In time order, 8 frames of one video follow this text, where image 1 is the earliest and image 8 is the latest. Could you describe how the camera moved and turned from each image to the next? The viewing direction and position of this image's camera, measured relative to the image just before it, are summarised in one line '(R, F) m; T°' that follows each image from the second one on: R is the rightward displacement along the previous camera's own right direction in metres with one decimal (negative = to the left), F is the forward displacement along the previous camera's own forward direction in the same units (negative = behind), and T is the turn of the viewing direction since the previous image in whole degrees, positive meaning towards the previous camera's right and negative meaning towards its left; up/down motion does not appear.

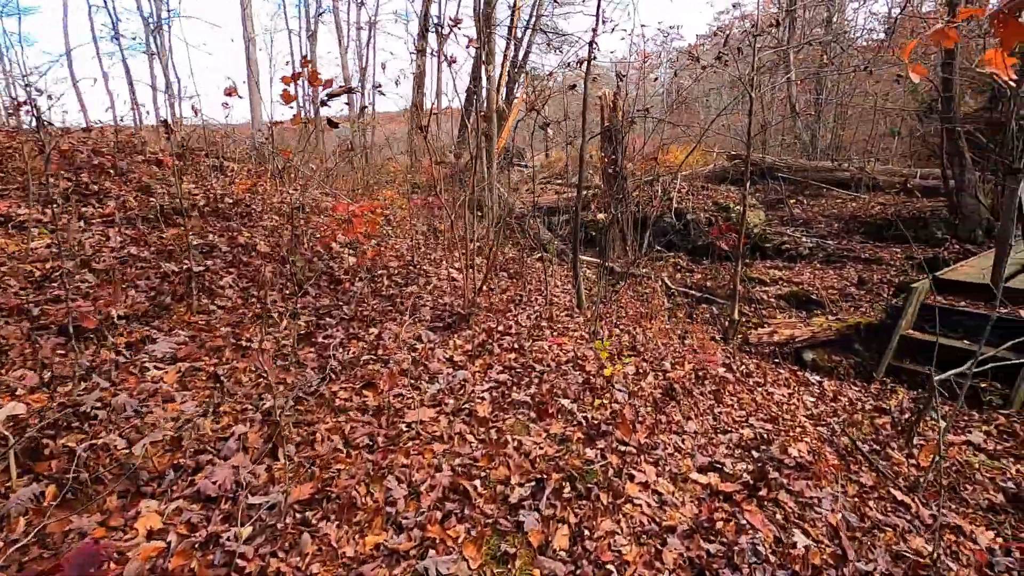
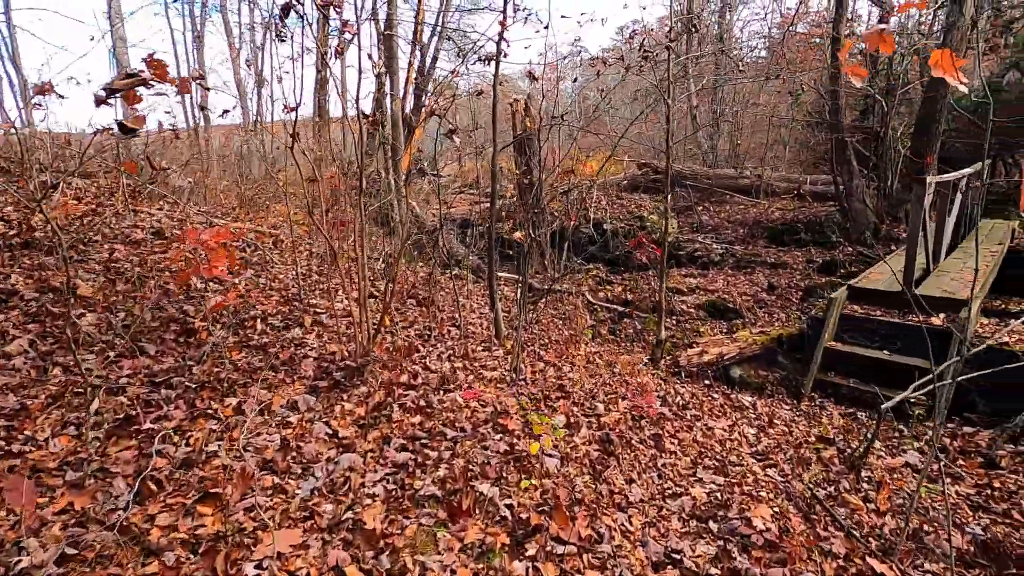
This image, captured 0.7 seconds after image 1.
(+0.1, +0.6) m; +9°
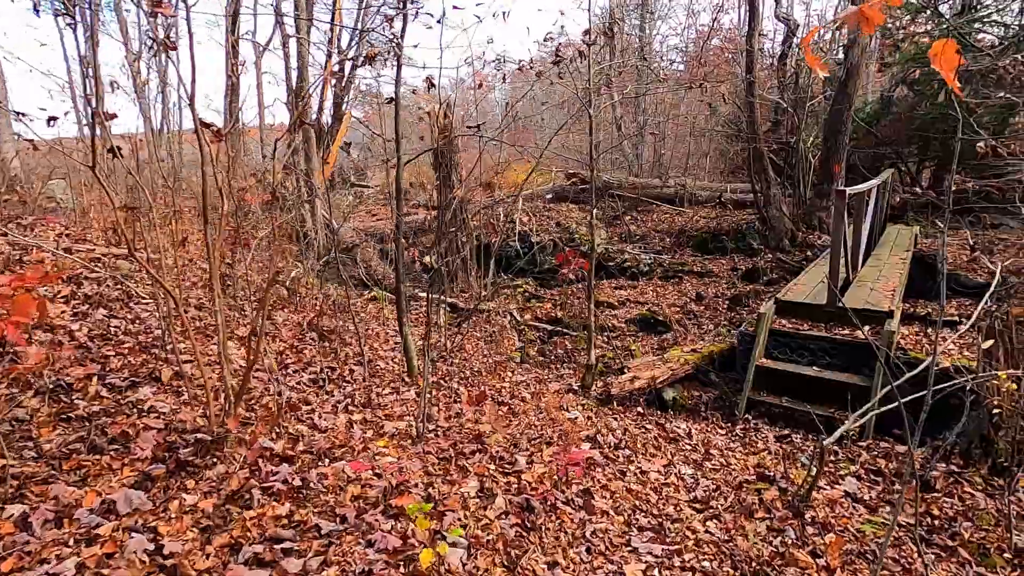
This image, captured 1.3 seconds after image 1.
(+0.2, +0.4) m; +7°
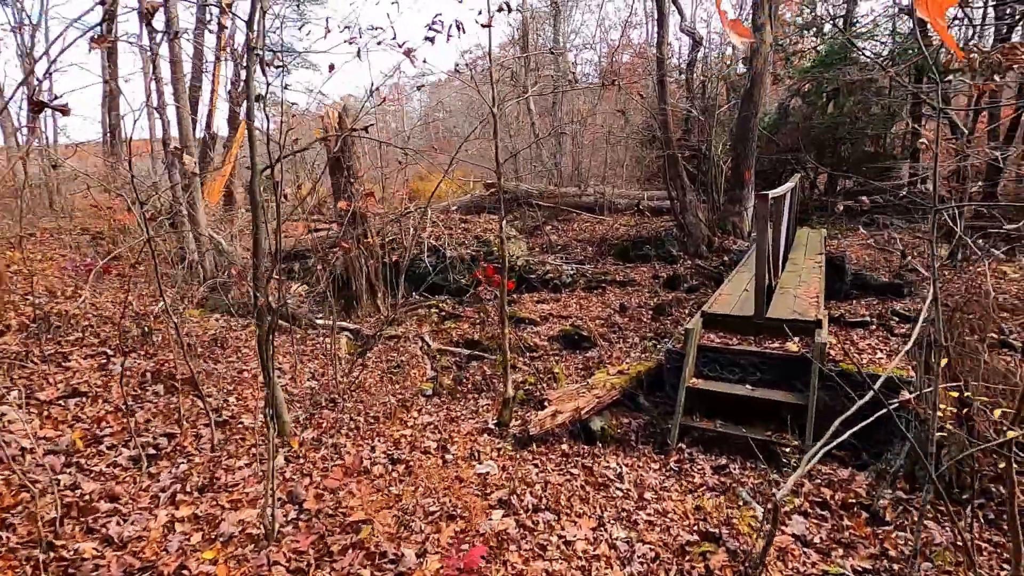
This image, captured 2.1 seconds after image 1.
(+0.2, +0.6) m; +8°
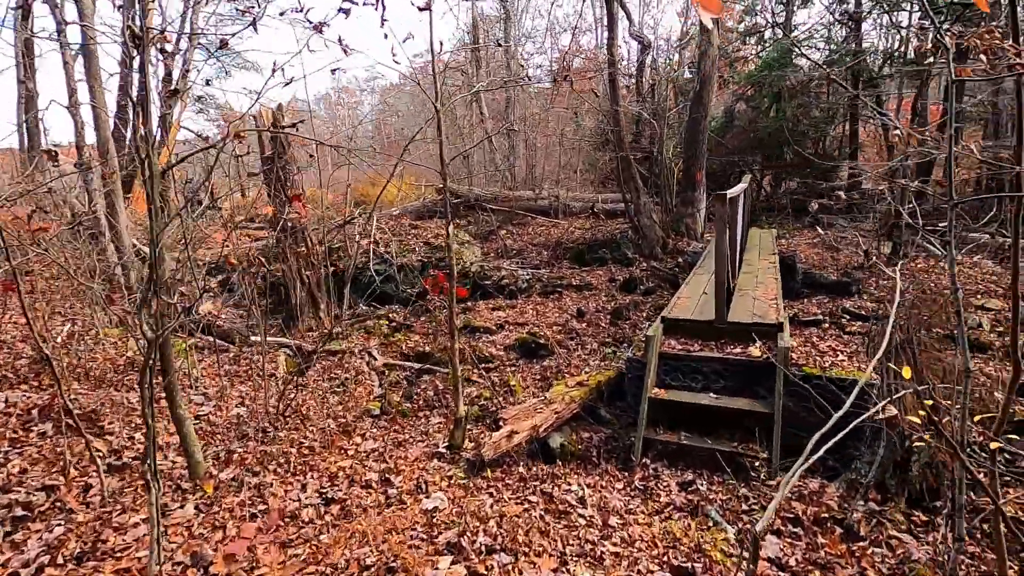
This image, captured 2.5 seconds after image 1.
(+0.1, +0.3) m; +5°
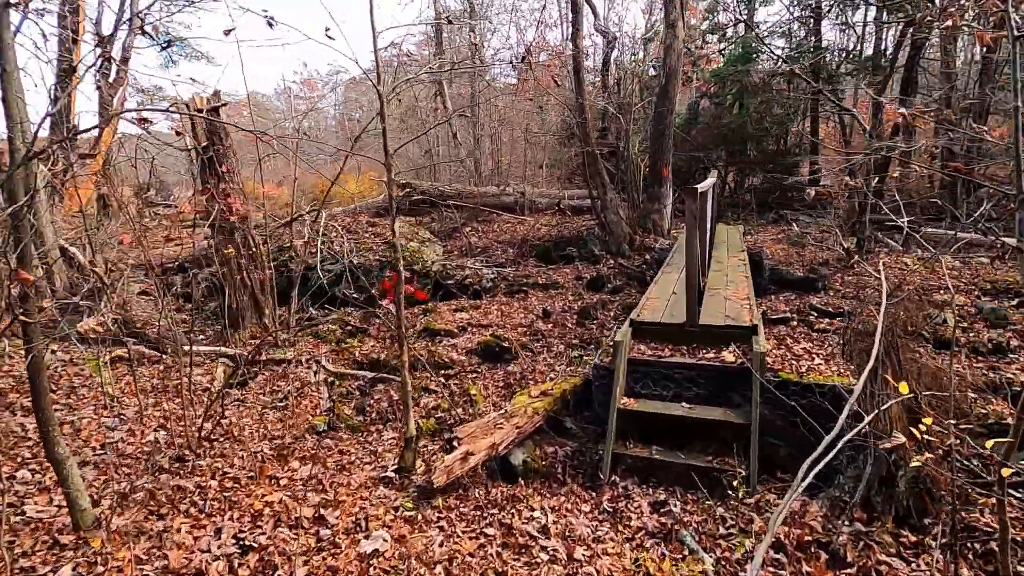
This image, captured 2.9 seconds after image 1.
(+0.1, +0.4) m; +3°
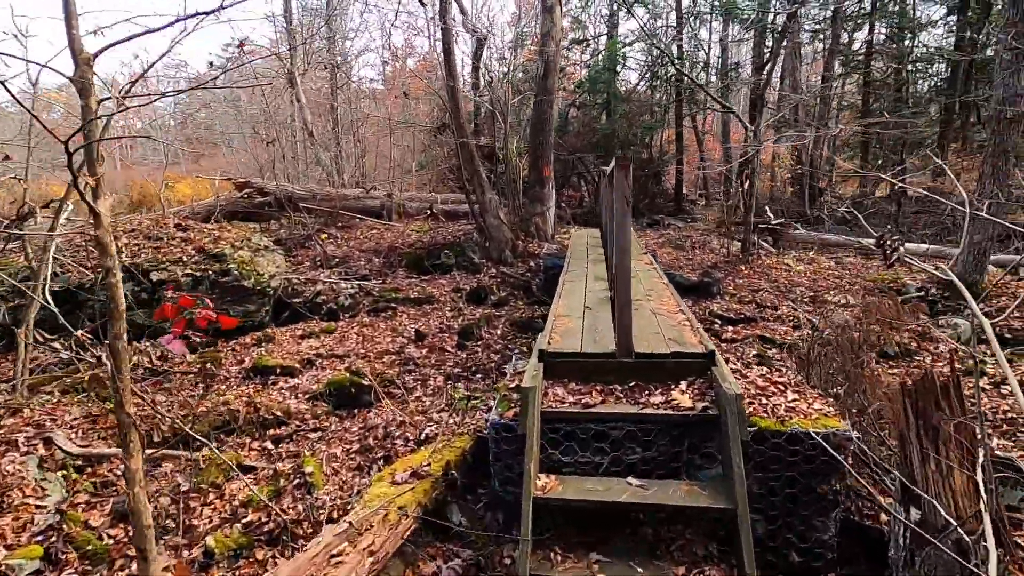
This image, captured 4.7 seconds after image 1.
(+0.1, +1.5) m; +13°
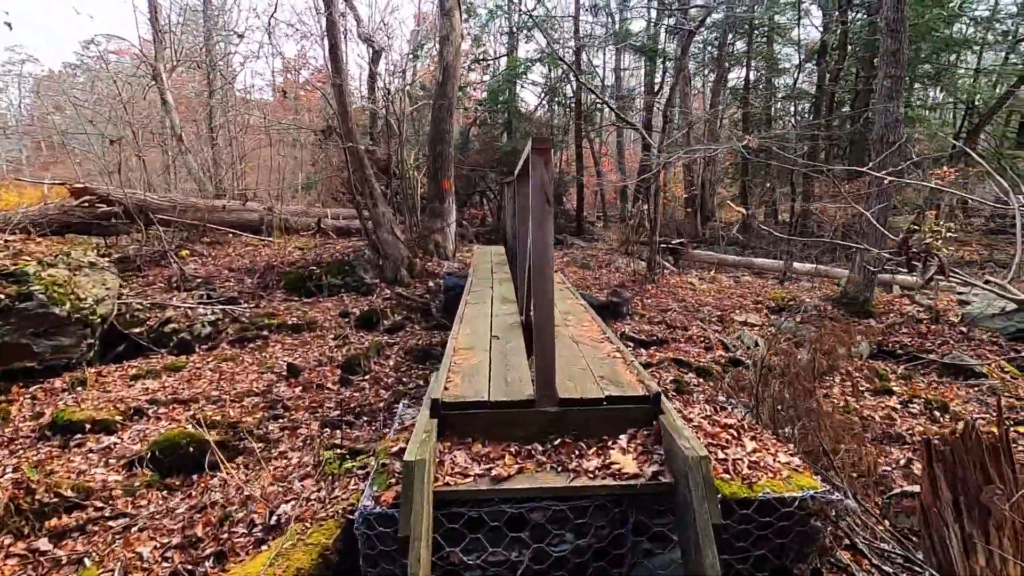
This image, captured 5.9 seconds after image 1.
(+0.1, +0.8) m; +10°
